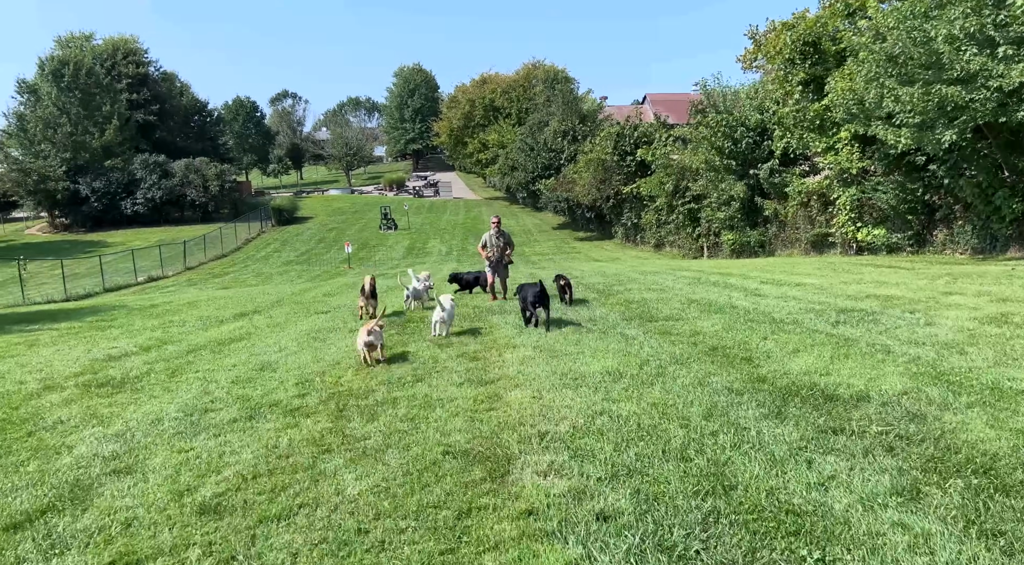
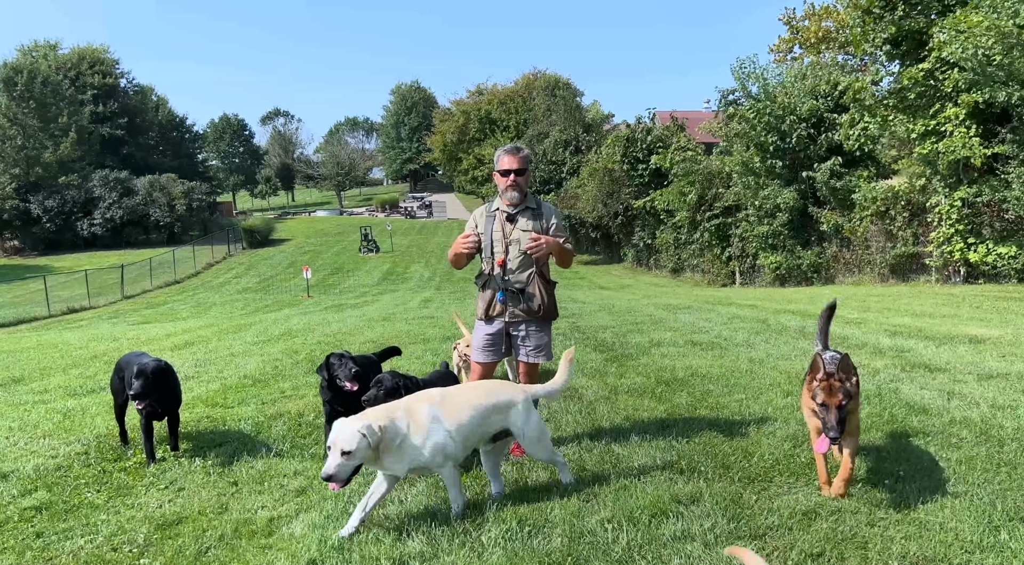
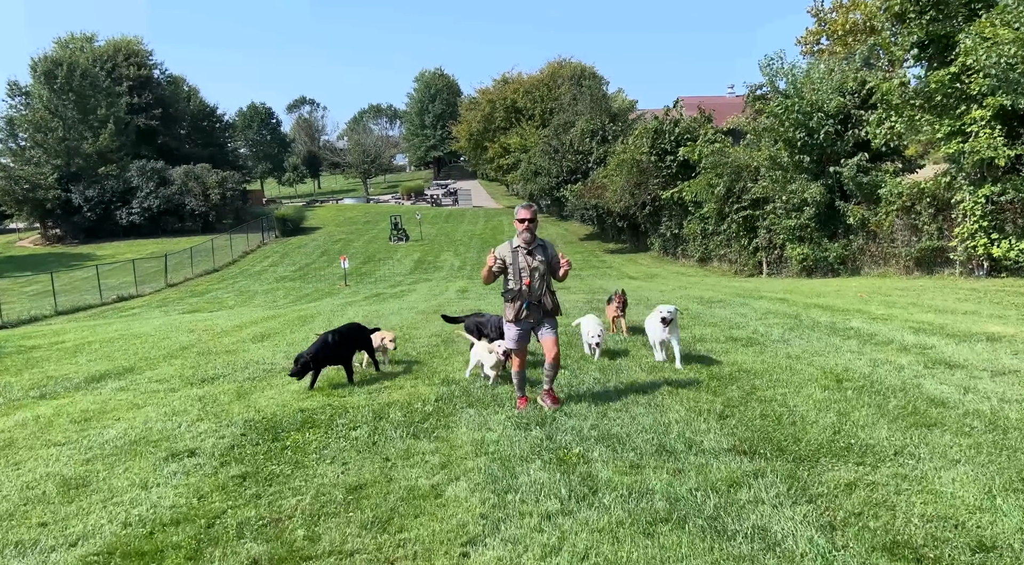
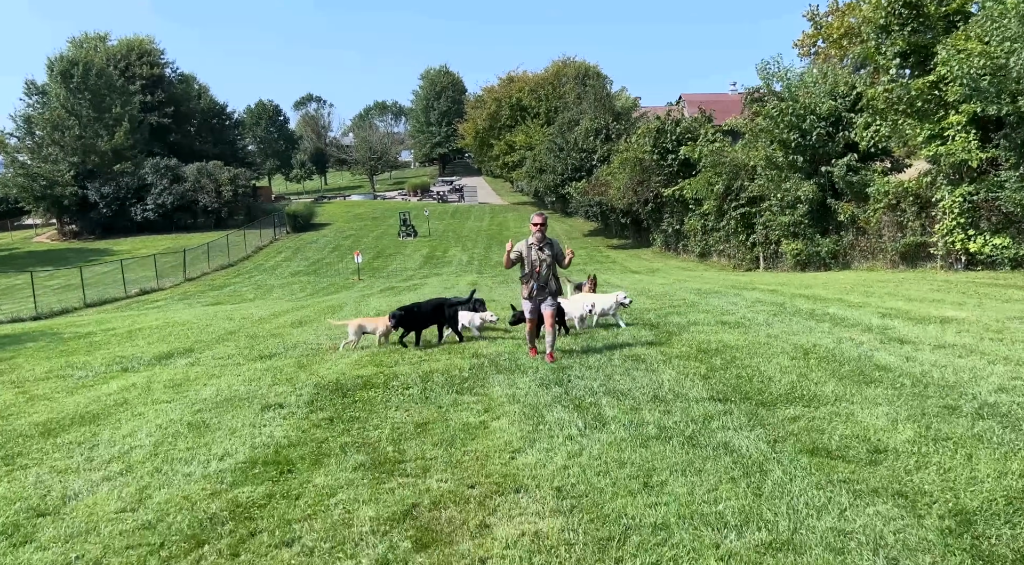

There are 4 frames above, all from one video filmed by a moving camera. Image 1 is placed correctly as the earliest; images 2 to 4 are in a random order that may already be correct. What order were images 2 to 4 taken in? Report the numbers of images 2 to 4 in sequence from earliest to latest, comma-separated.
4, 3, 2
